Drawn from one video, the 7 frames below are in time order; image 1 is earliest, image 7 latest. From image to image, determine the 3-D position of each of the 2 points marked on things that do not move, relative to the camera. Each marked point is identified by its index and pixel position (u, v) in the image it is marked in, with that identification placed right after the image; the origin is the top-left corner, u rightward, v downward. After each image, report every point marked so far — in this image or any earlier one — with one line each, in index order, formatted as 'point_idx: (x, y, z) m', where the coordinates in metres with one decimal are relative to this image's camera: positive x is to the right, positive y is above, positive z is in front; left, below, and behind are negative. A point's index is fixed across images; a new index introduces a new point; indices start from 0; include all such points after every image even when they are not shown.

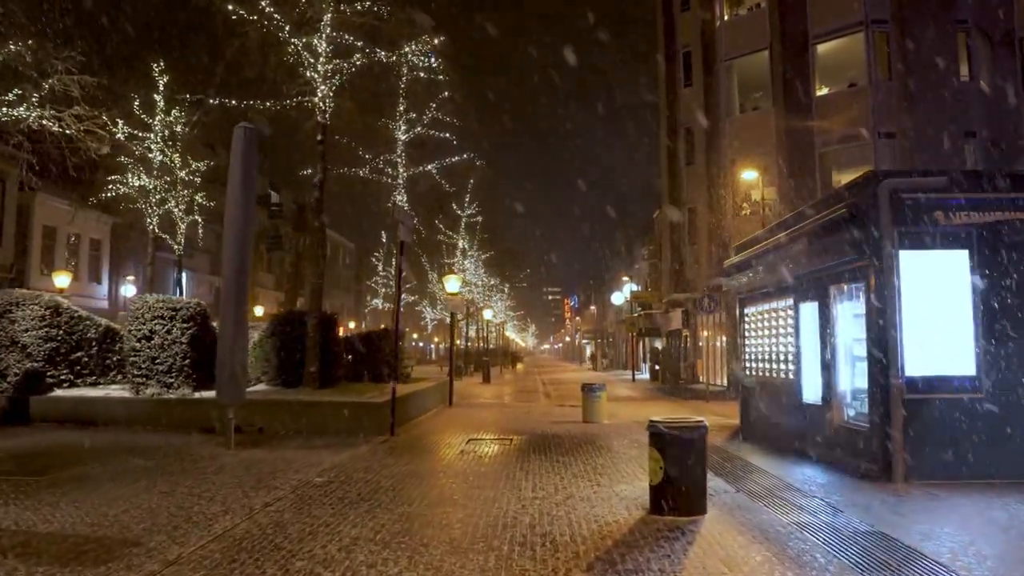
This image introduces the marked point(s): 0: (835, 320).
0: (+4.4, -0.4, +11.0) m
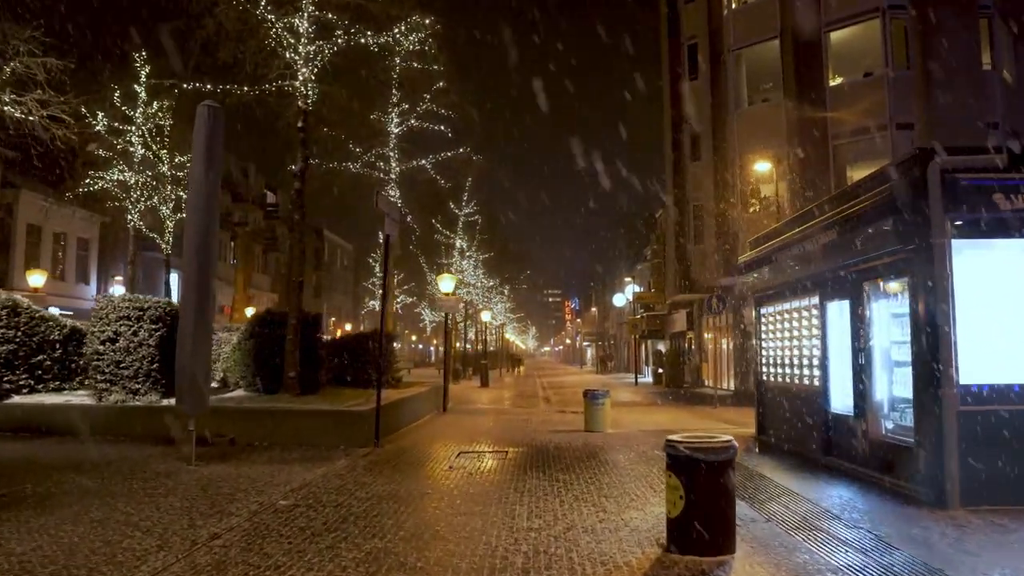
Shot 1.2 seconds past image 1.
0: (+4.3, -0.4, +9.8) m
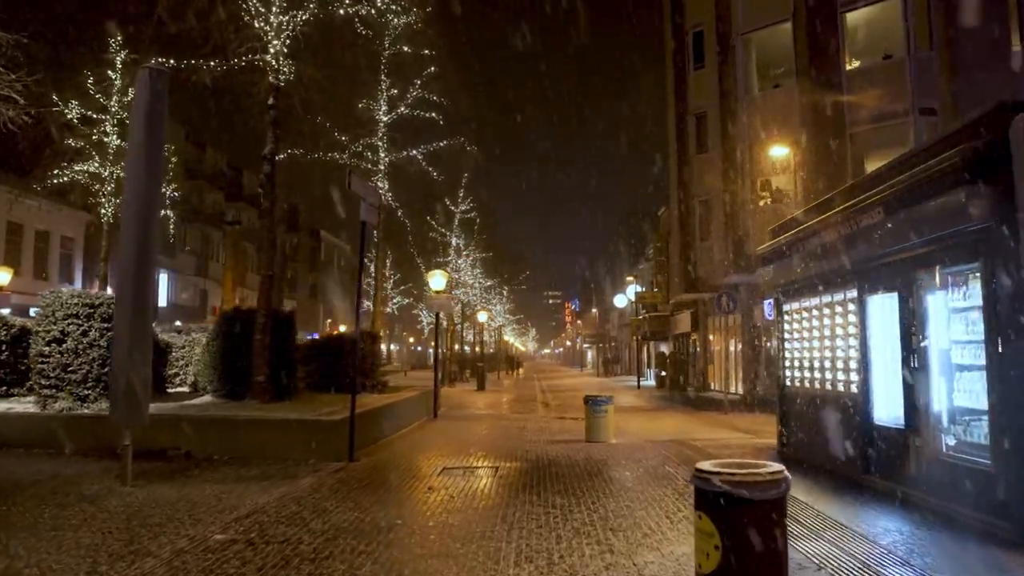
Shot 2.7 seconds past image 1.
0: (+4.2, -0.3, +8.3) m
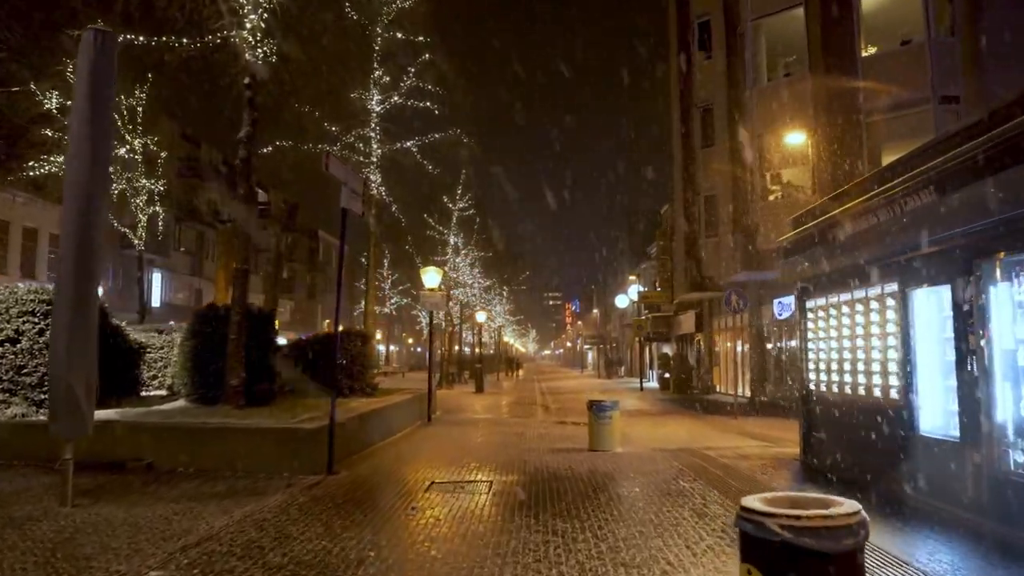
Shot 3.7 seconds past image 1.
0: (+4.1, -0.2, +7.2) m
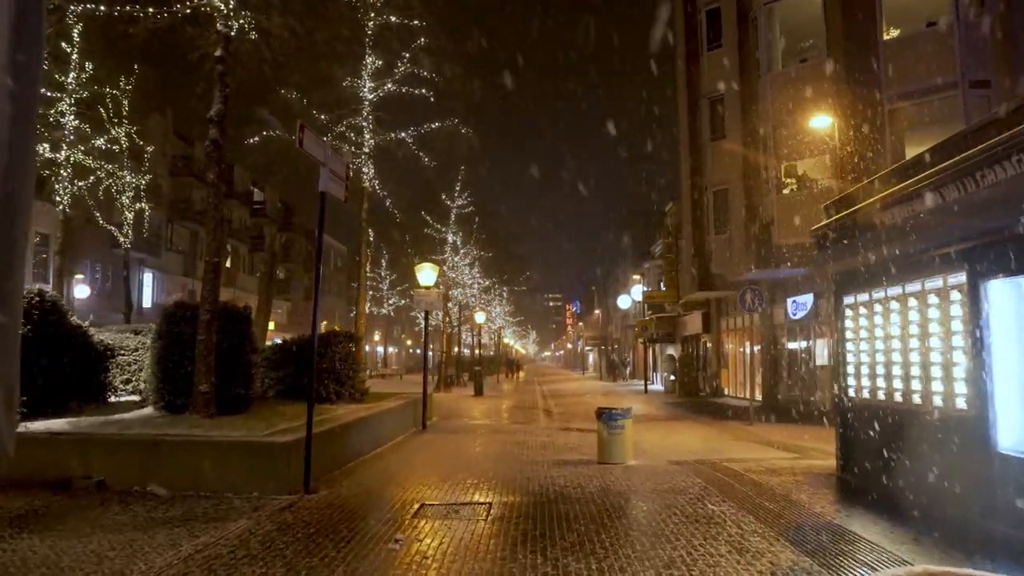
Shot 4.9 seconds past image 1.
0: (+4.2, -0.1, +5.9) m
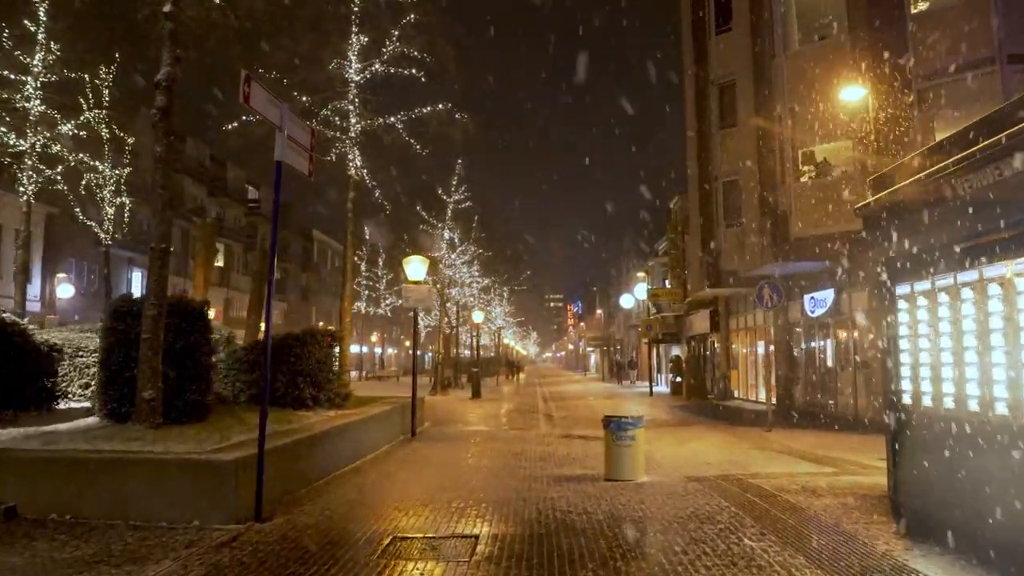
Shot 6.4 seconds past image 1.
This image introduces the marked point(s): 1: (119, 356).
0: (+4.1, 0.0, +4.3) m
1: (-5.0, -0.9, +10.4) m
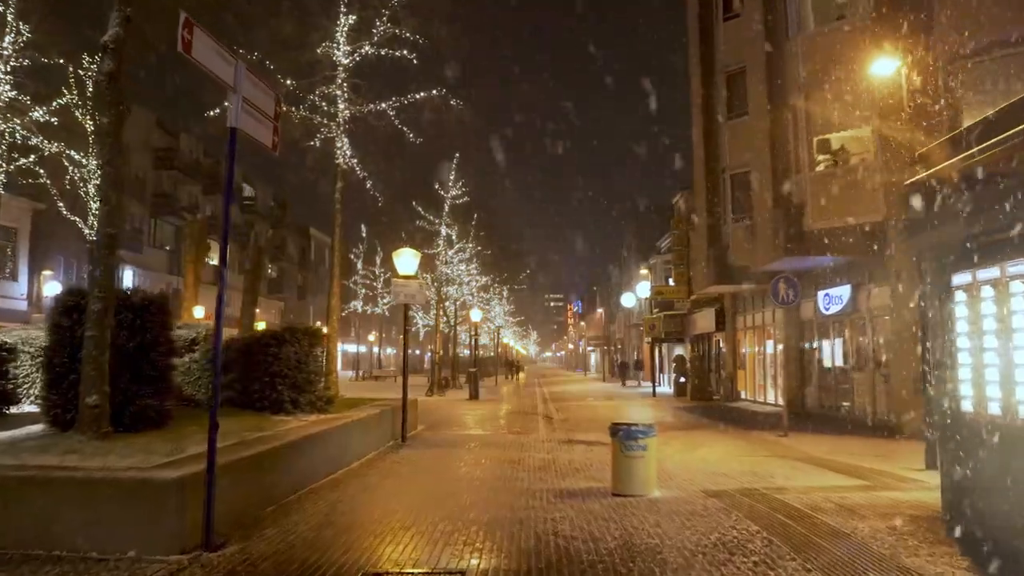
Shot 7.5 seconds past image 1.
0: (+4.0, +0.1, +3.1) m
1: (-5.1, -0.8, +9.2) m
